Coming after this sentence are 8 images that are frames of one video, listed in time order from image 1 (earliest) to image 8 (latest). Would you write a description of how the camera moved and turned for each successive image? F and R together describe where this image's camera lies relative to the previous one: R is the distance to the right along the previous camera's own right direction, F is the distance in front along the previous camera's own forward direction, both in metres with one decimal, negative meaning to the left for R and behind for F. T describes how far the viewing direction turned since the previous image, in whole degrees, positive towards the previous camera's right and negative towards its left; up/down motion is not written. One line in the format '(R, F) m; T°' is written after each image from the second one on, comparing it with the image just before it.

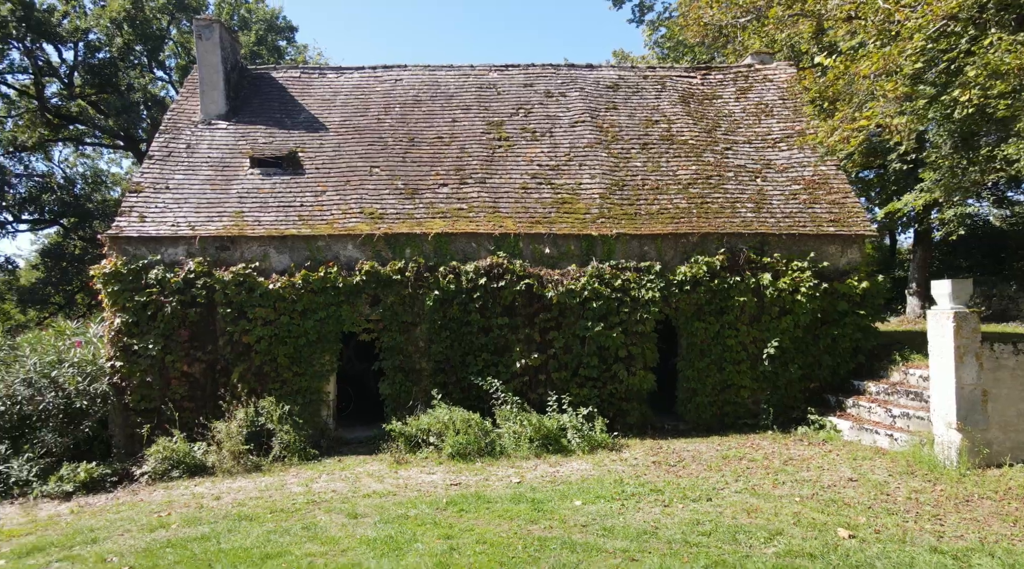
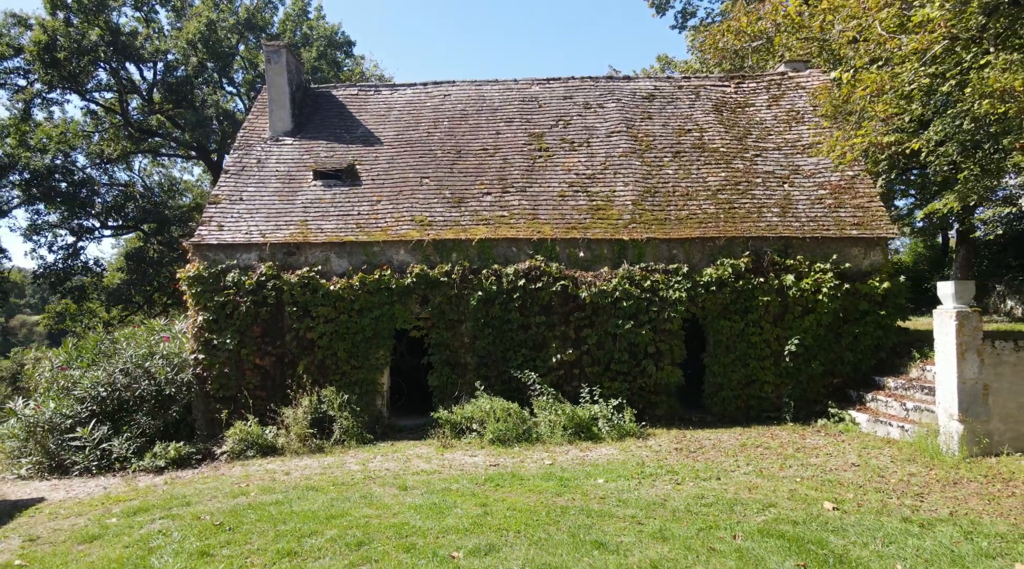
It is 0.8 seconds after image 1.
(+0.3, -1.0) m; -4°
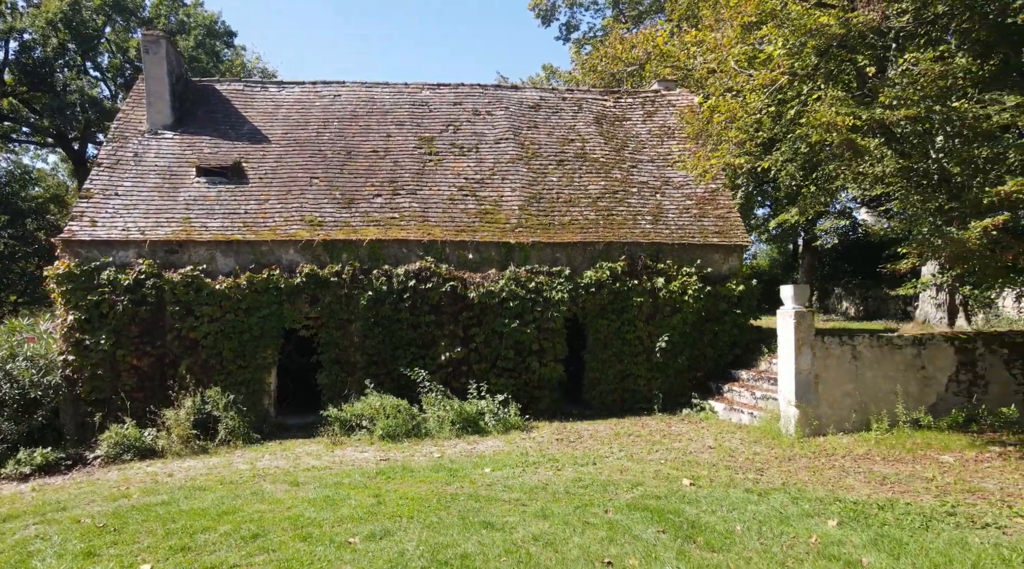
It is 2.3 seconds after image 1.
(-0.1, -0.5) m; +9°
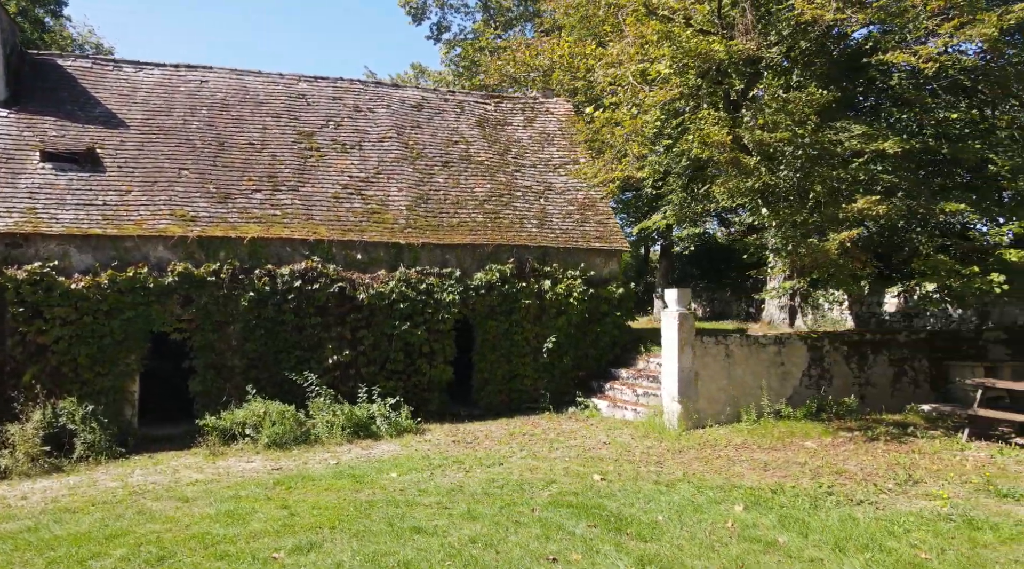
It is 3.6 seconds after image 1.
(-0.9, 0.0) m; +13°
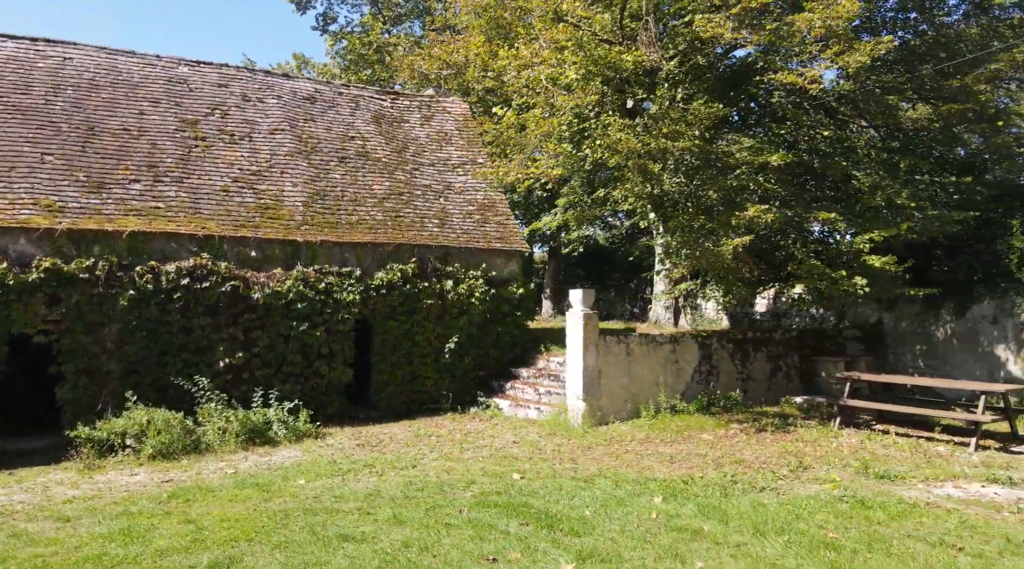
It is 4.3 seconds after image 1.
(-0.6, +0.1) m; +10°
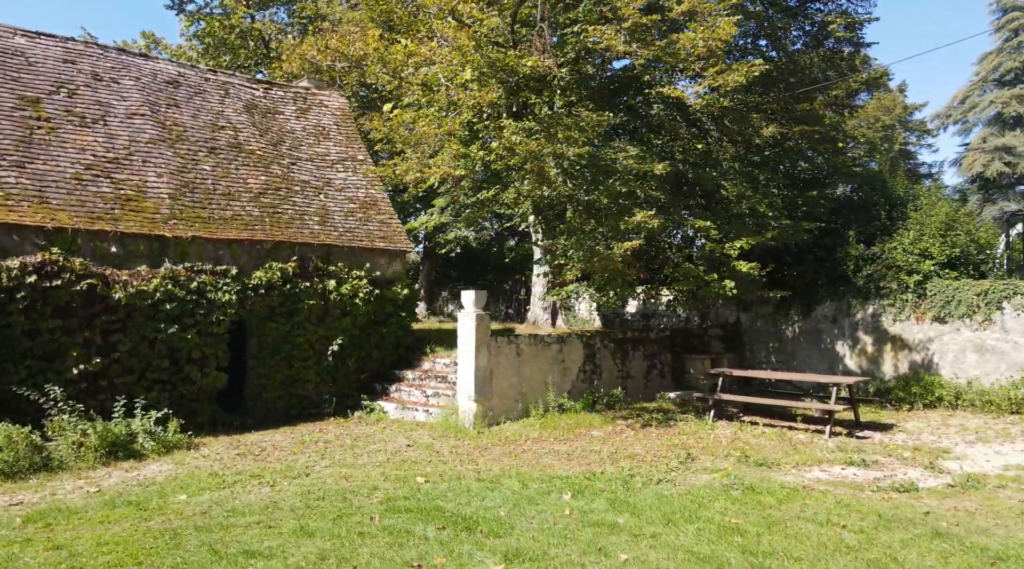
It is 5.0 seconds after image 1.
(-0.6, +0.1) m; +12°
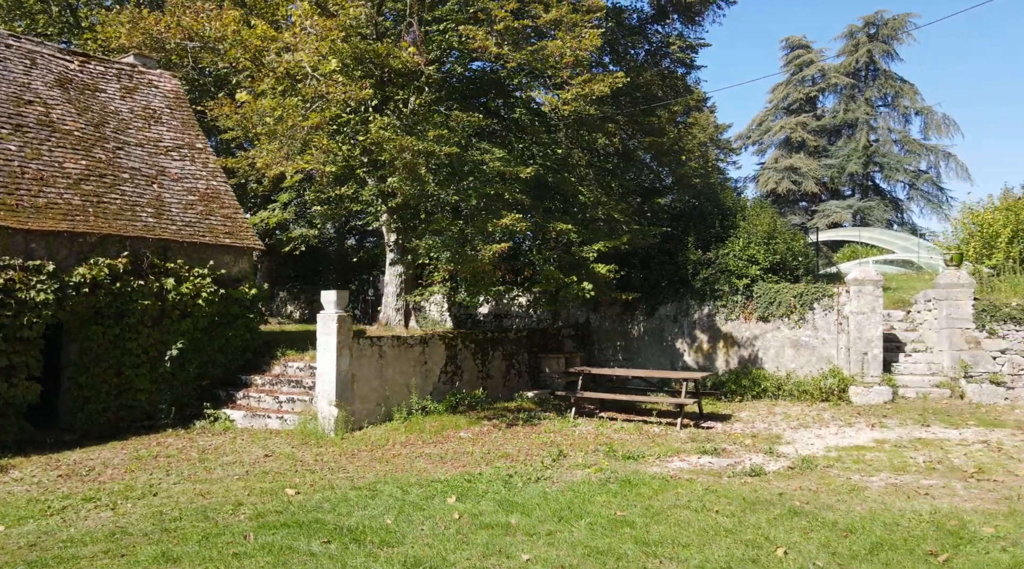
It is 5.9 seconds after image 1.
(-0.6, +0.3) m; +14°
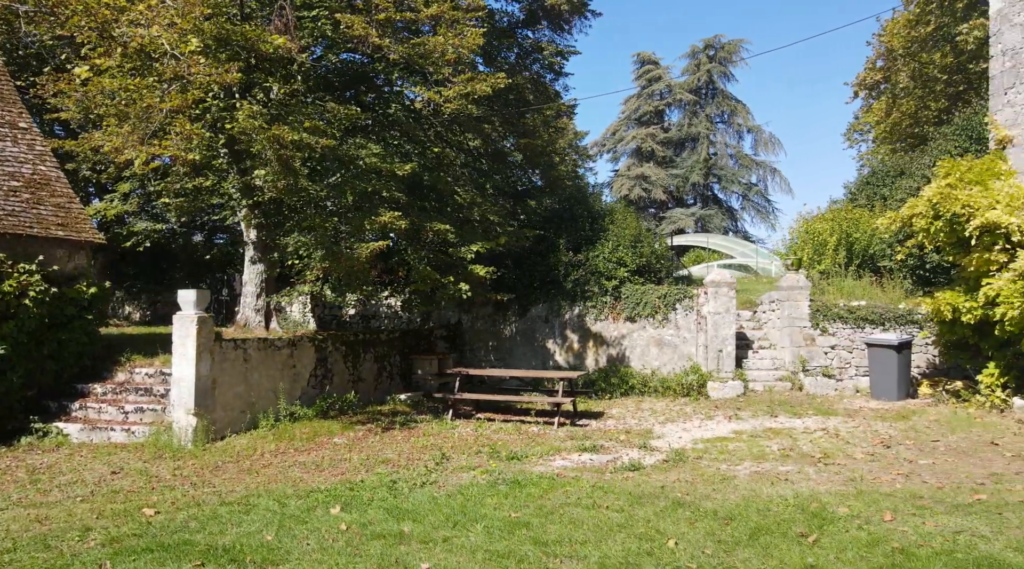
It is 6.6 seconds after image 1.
(-0.4, +0.3) m; +11°
